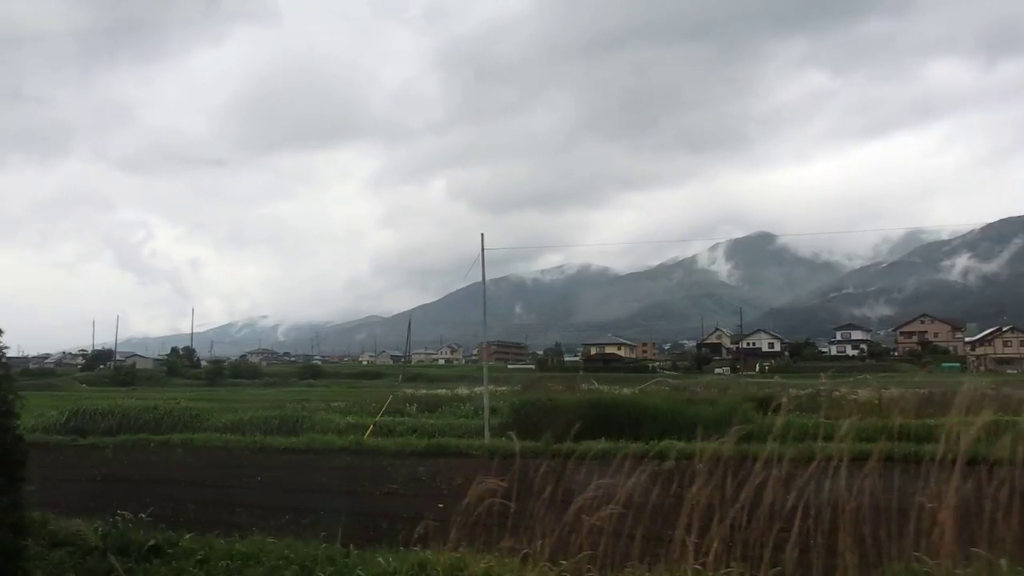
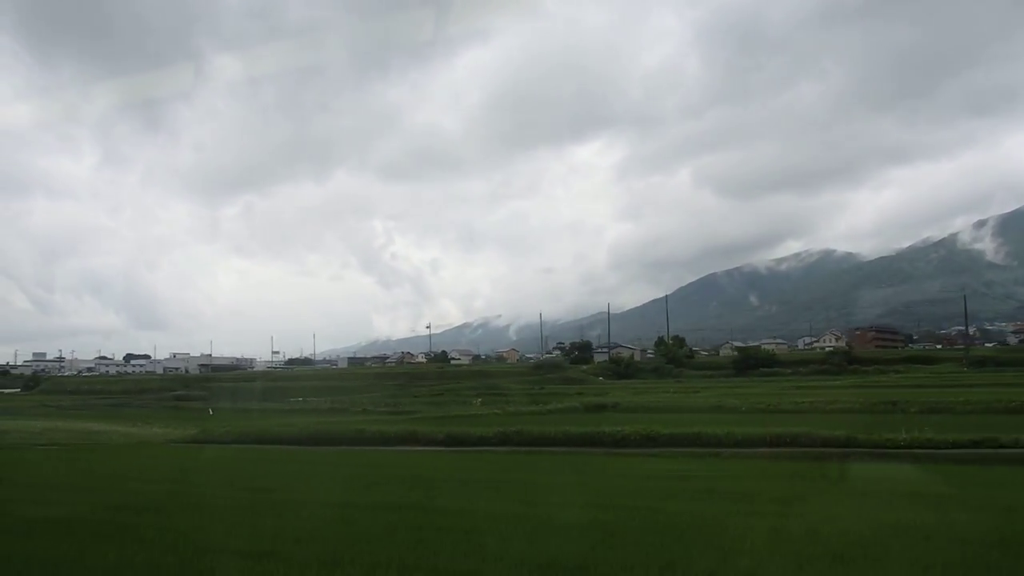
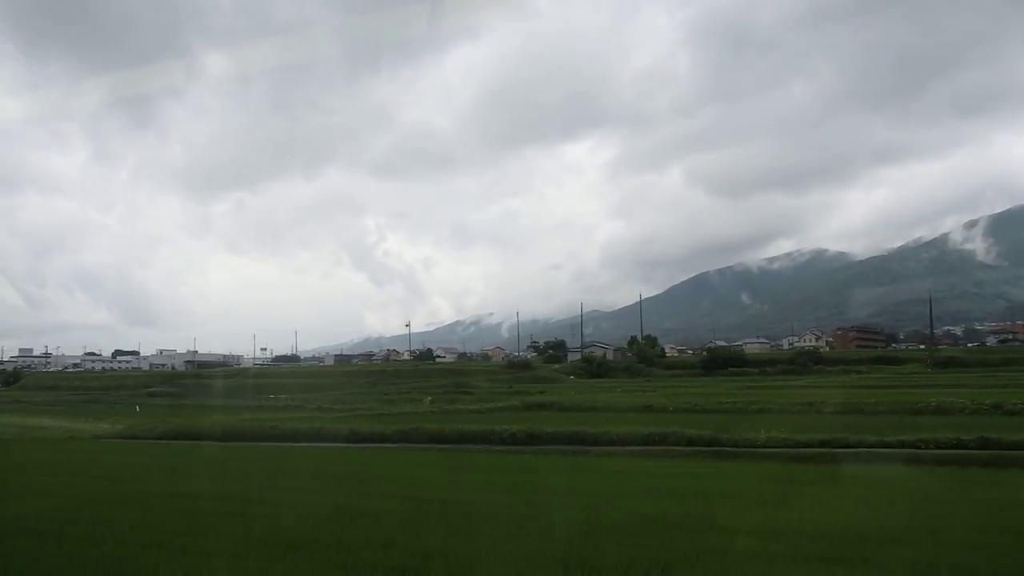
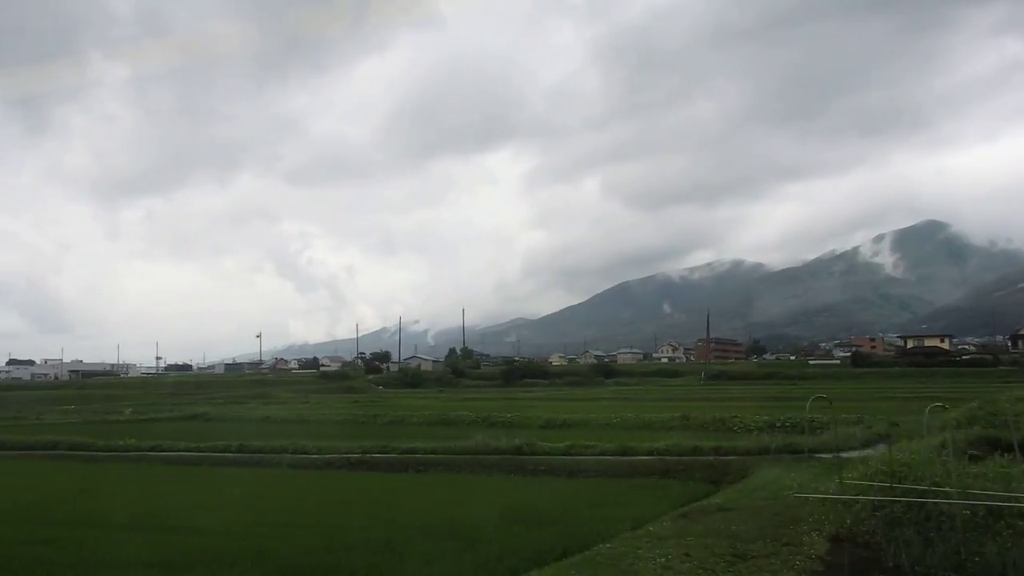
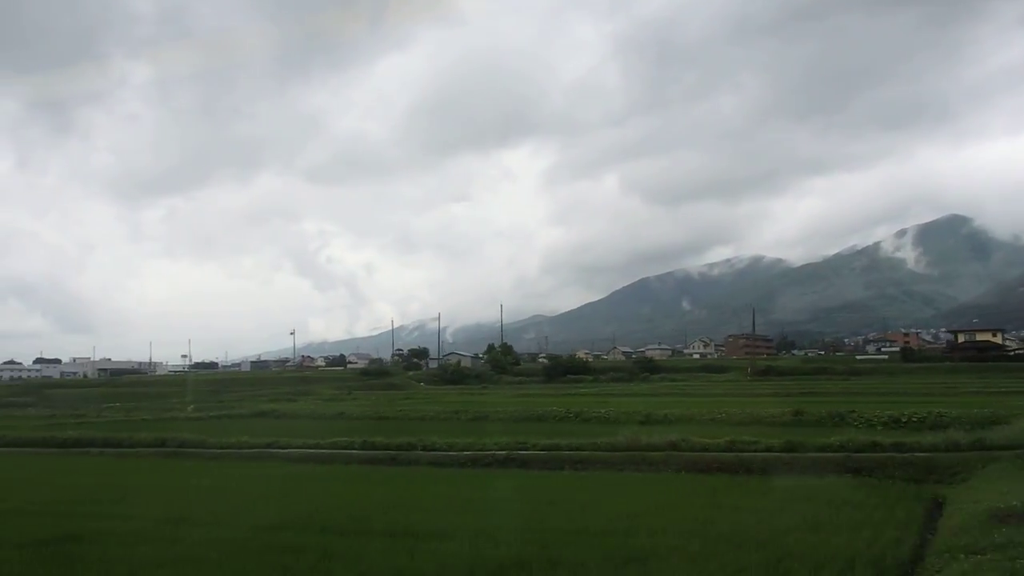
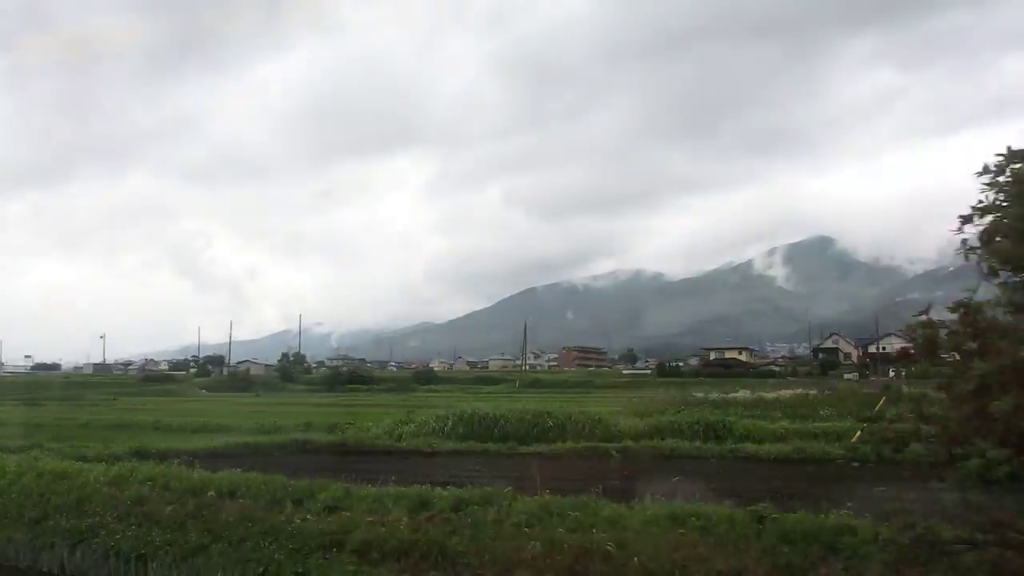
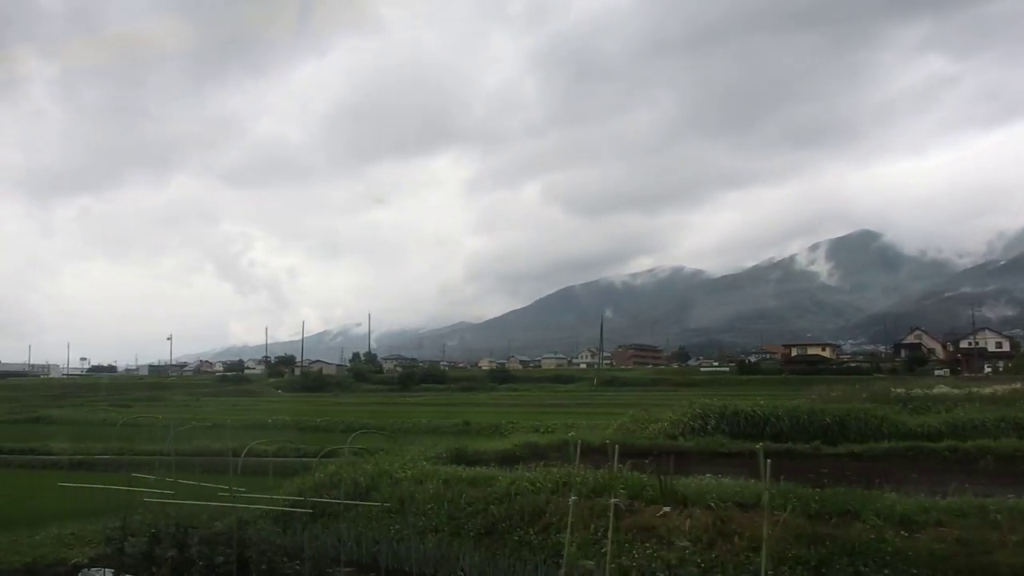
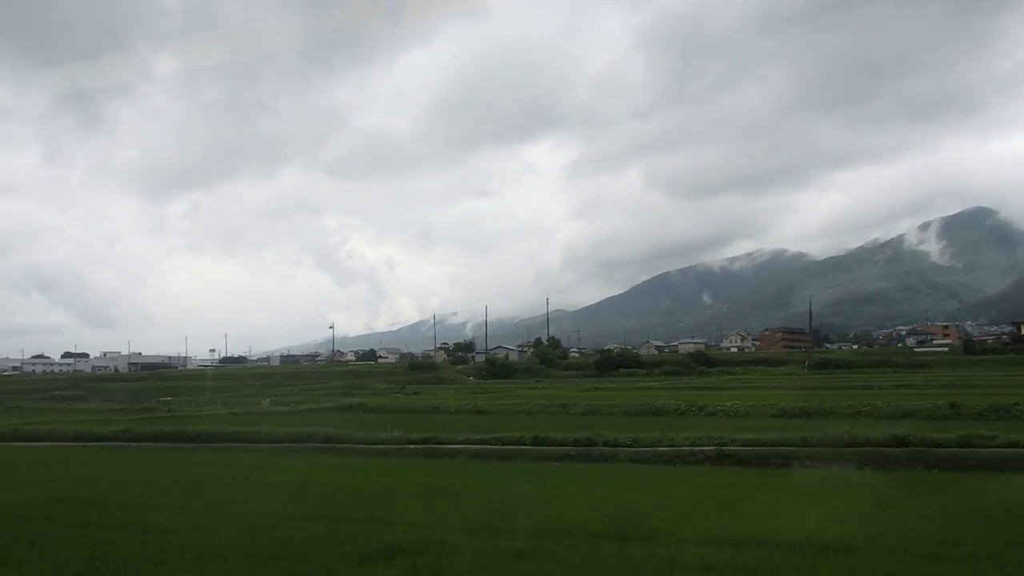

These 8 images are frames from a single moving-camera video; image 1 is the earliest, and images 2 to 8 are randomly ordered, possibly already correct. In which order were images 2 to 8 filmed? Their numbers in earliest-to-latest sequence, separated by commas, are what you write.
6, 7, 4, 5, 8, 3, 2
